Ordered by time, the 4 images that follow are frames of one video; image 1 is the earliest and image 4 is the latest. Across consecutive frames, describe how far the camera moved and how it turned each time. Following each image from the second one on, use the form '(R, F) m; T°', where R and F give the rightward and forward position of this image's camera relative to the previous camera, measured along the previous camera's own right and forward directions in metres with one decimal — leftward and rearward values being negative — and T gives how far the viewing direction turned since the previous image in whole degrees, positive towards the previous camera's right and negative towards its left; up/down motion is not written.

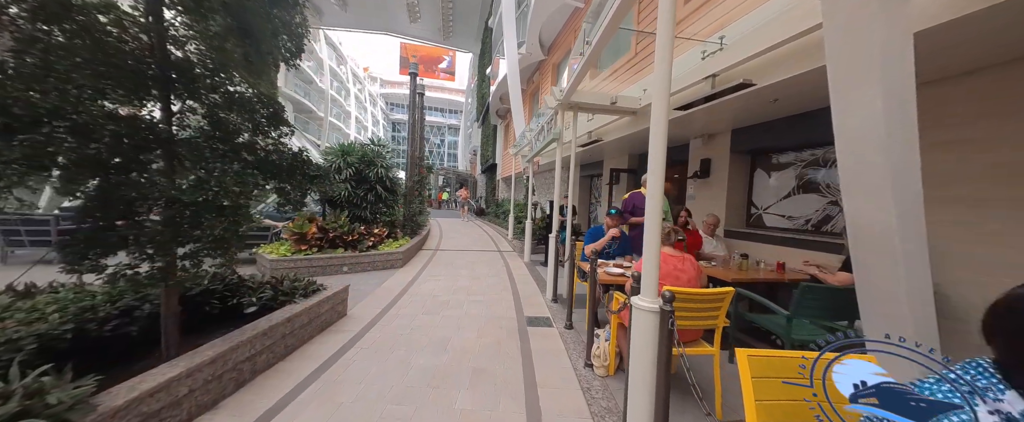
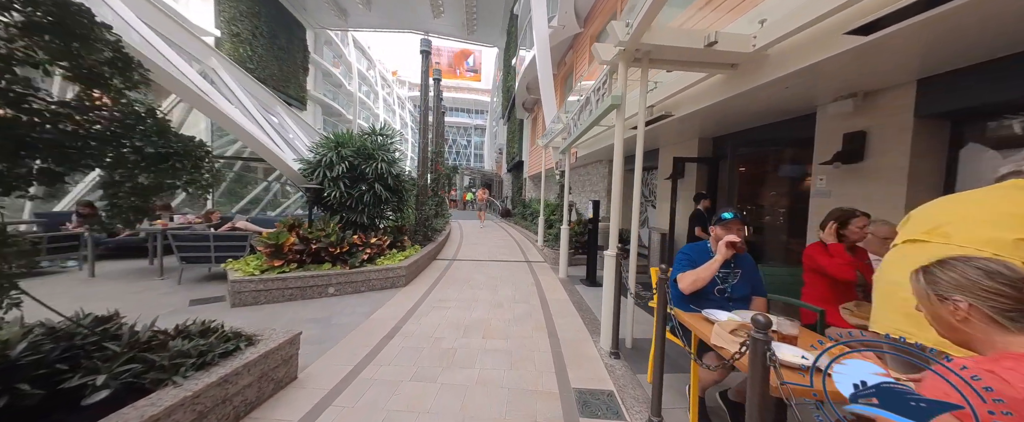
(-0.1, +1.5) m; -5°
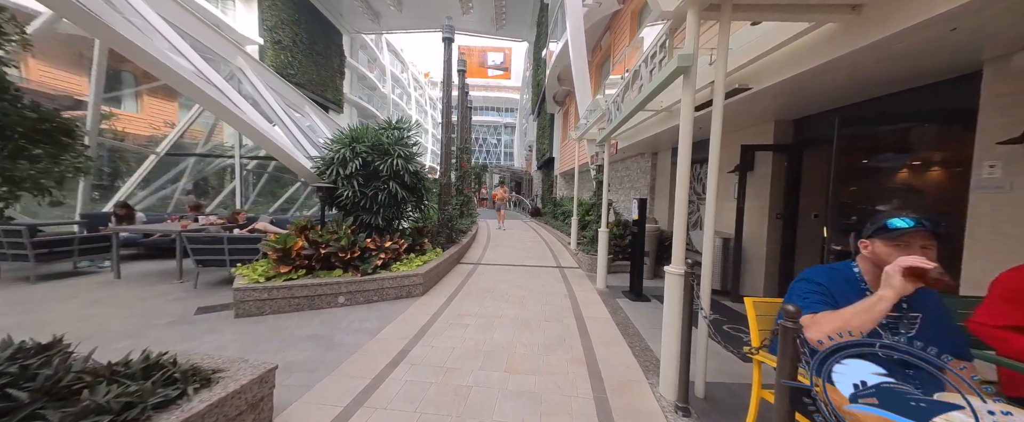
(0.0, +0.7) m; -6°
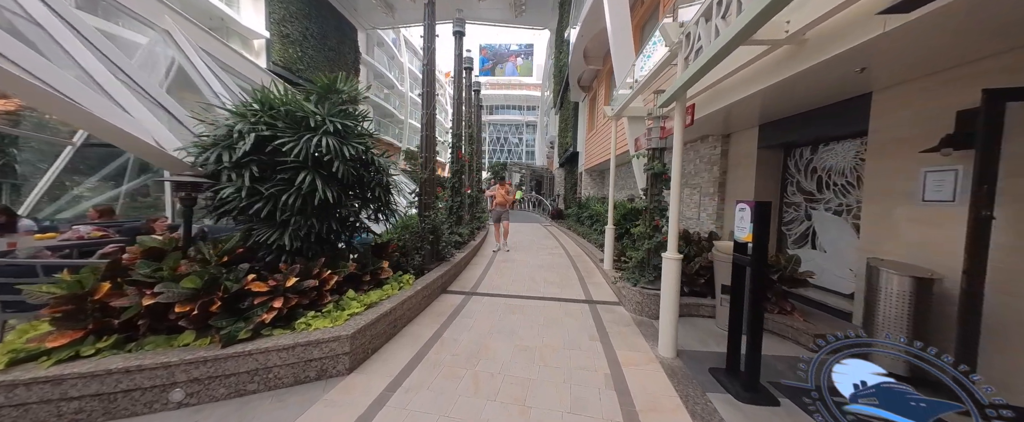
(+0.2, +2.1) m; -4°
